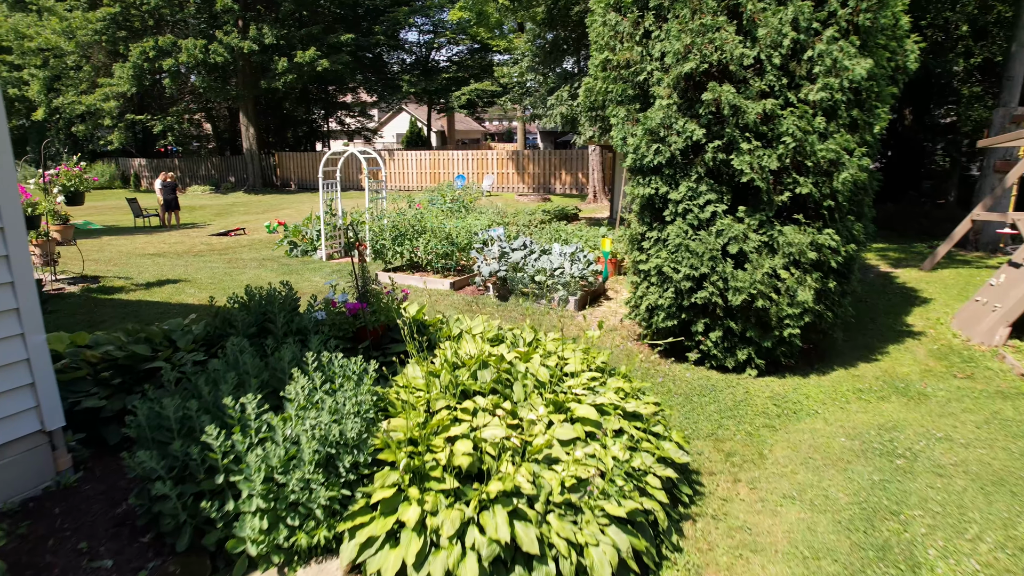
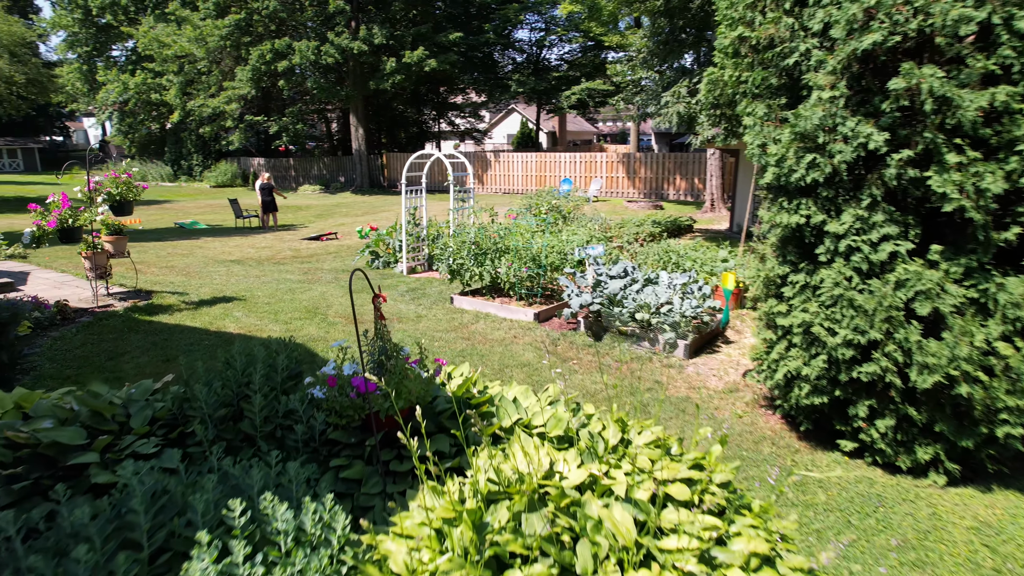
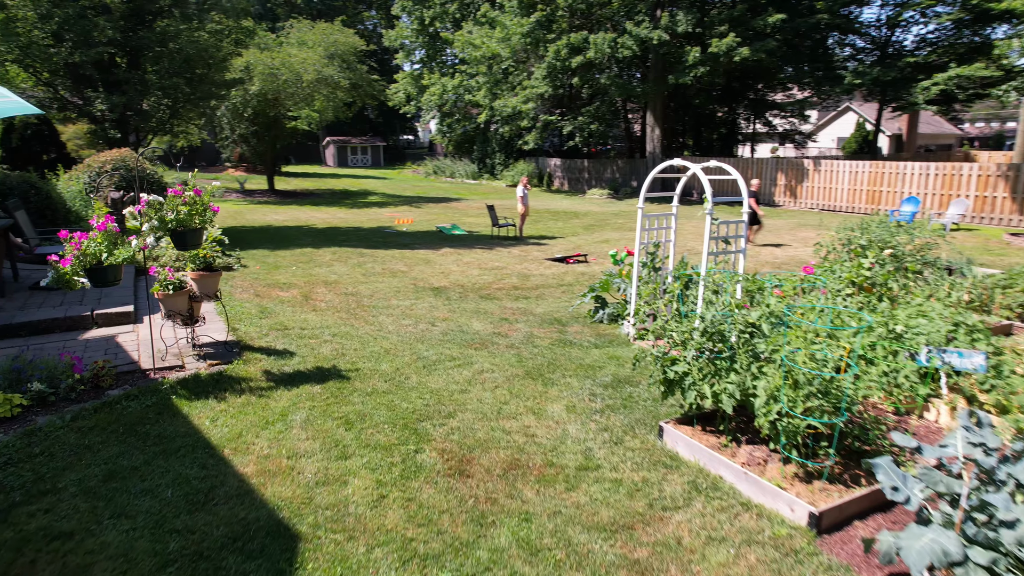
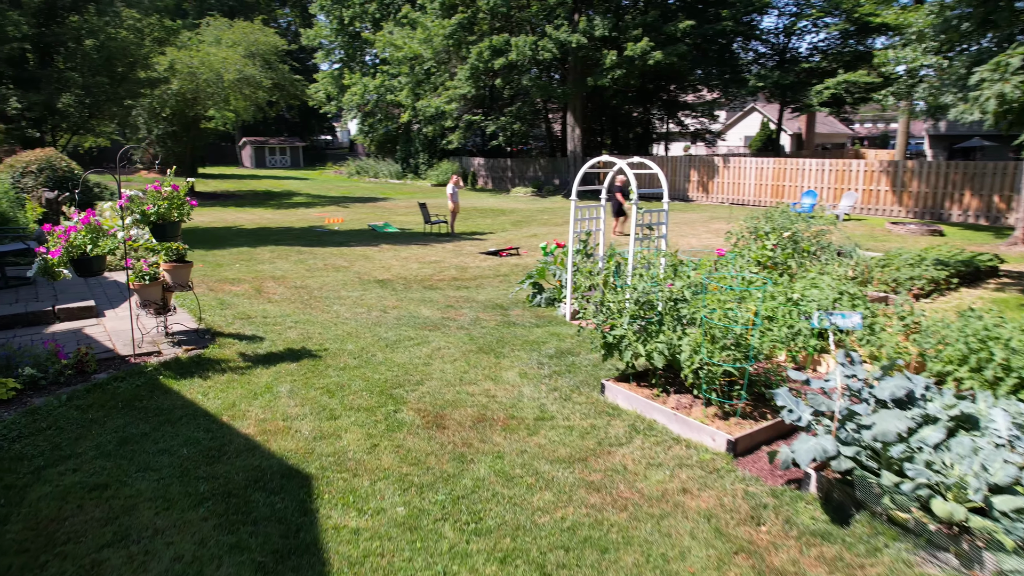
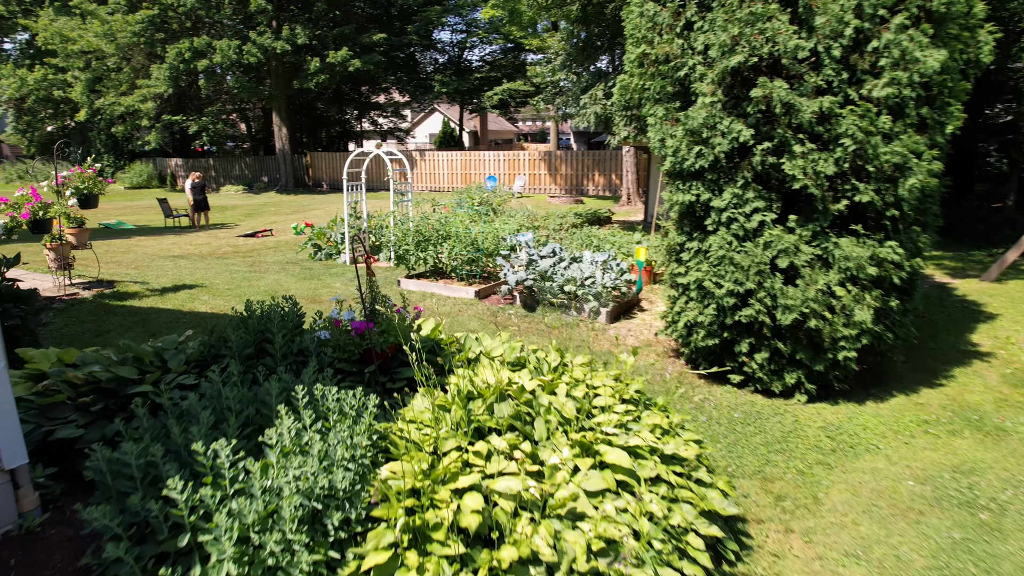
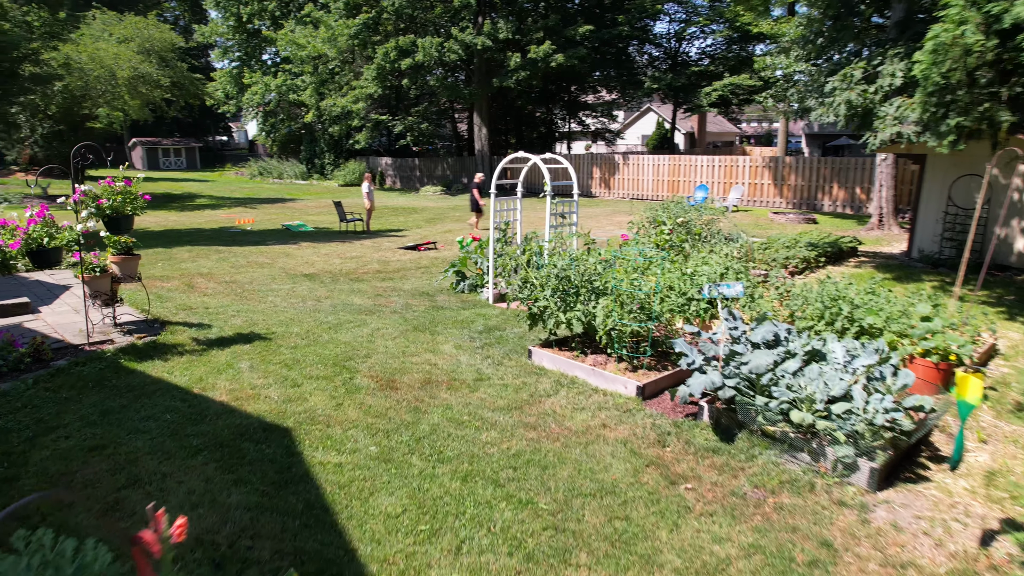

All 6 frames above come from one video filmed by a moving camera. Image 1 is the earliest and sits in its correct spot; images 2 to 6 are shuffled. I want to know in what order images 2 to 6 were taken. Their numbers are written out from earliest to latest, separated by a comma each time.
5, 2, 6, 4, 3
